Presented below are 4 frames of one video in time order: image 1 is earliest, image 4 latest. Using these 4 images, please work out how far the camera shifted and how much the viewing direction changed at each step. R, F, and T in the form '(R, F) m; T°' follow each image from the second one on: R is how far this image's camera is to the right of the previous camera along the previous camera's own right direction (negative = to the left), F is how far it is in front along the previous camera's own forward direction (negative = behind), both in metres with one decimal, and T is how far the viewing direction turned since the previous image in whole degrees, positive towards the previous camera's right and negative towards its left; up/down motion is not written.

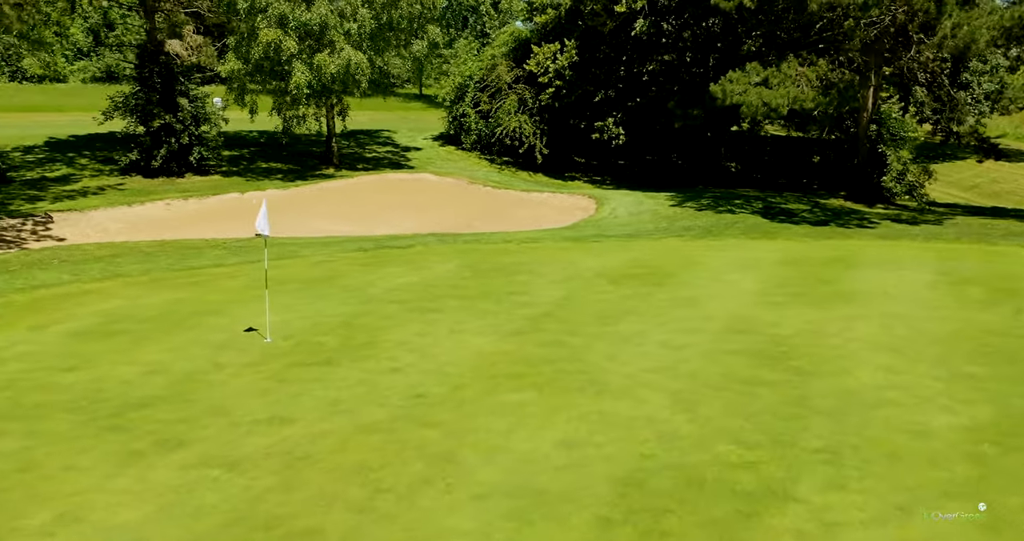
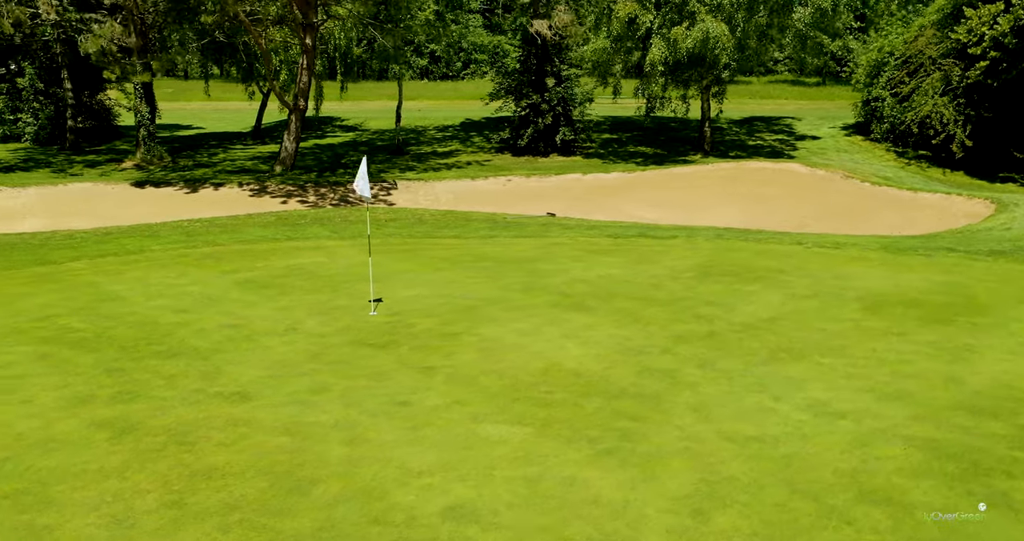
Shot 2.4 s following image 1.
(+3.4, +3.4) m; -33°
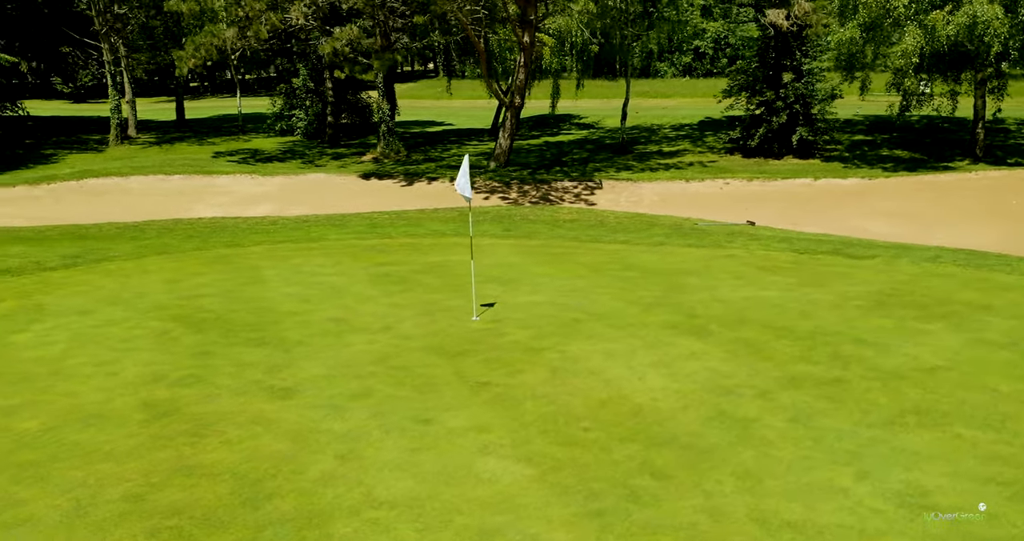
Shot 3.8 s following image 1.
(+1.7, +1.1) m; -19°
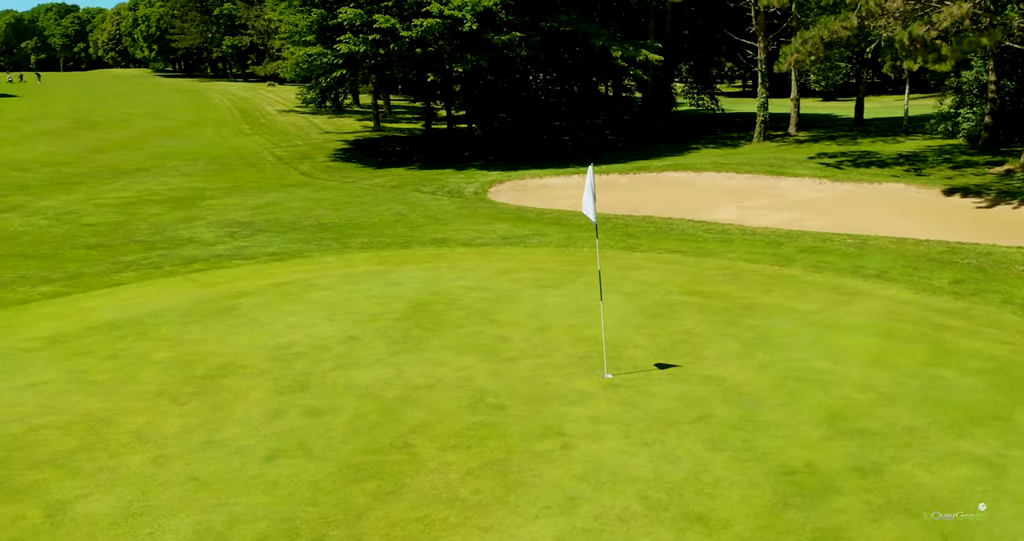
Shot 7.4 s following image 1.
(+4.6, +4.1) m; -51°
